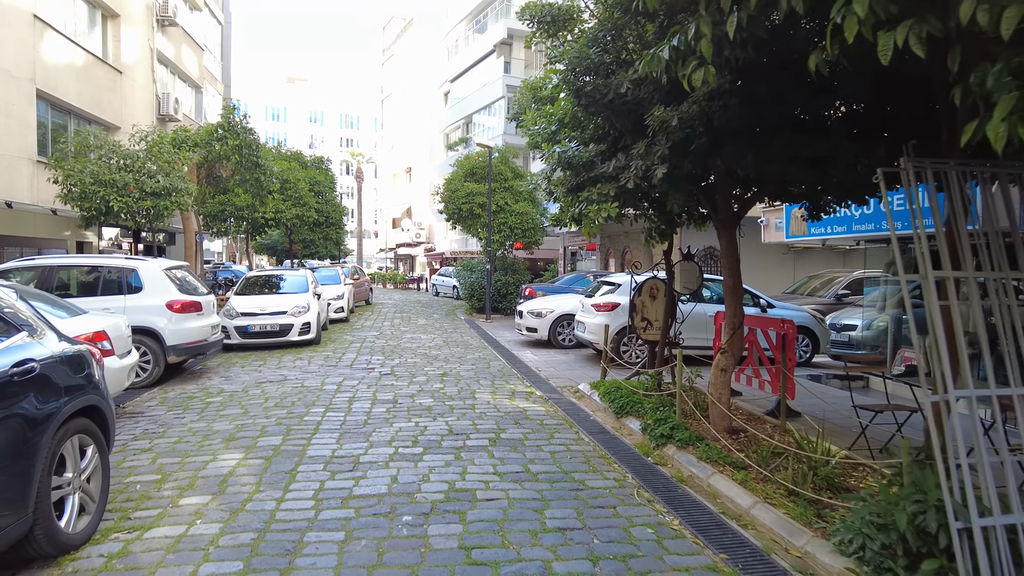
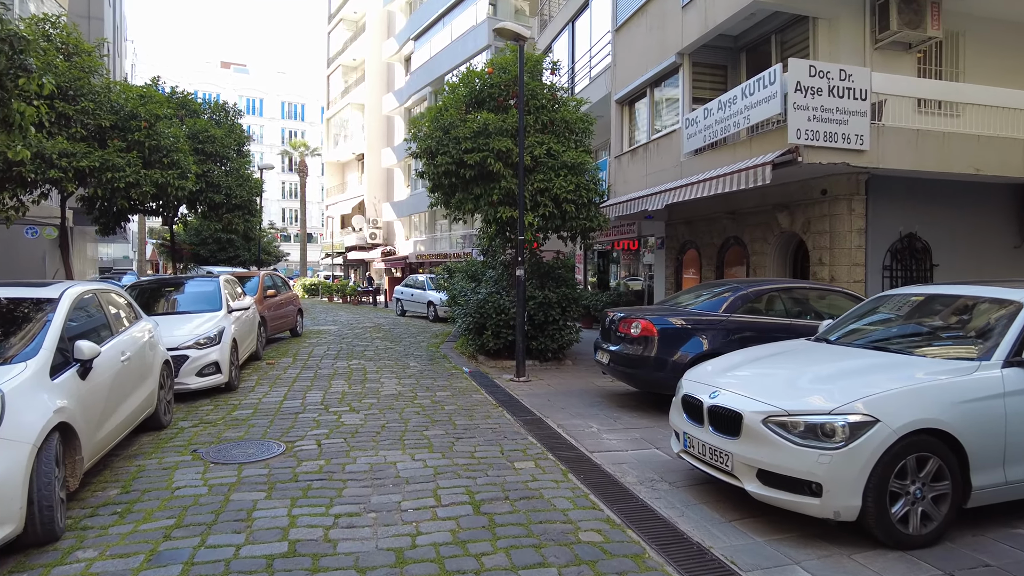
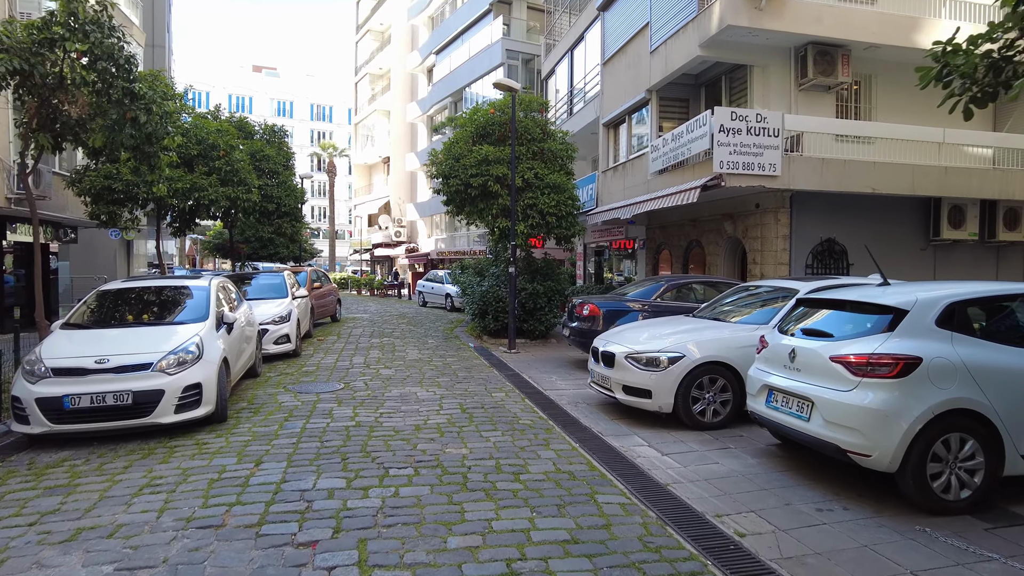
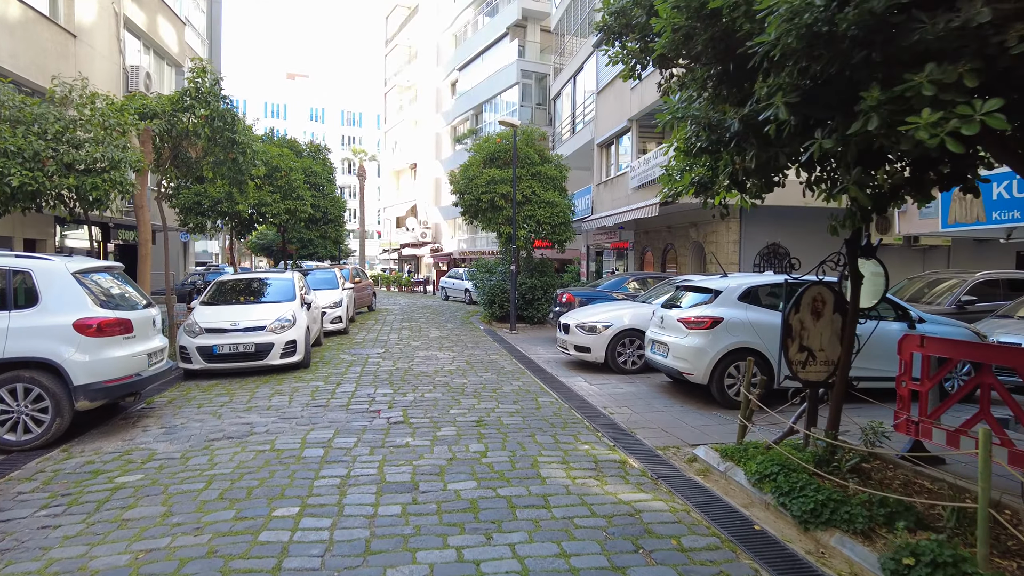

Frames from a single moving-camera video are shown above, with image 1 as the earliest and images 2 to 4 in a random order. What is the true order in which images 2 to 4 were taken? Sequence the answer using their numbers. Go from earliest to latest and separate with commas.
4, 3, 2
